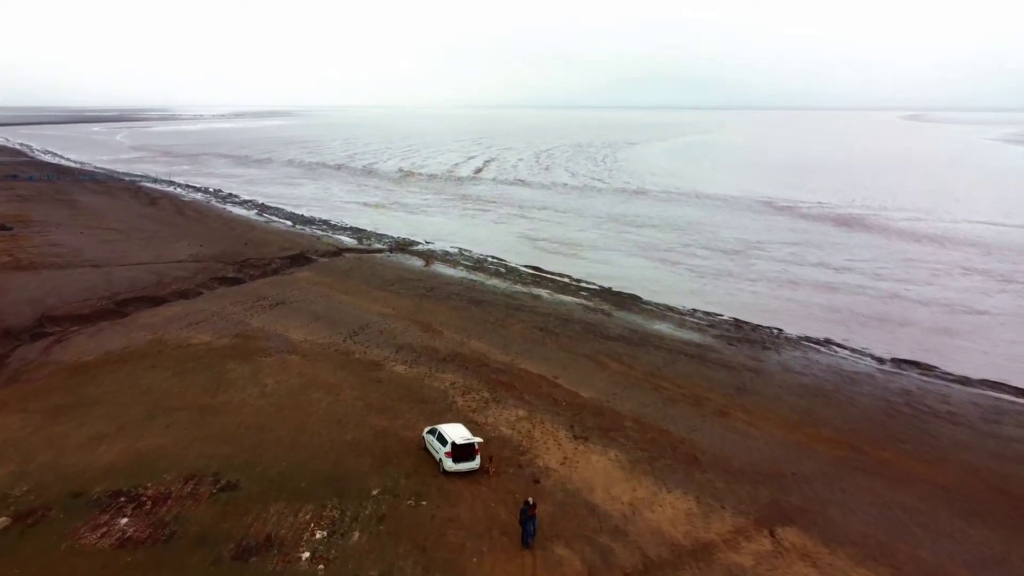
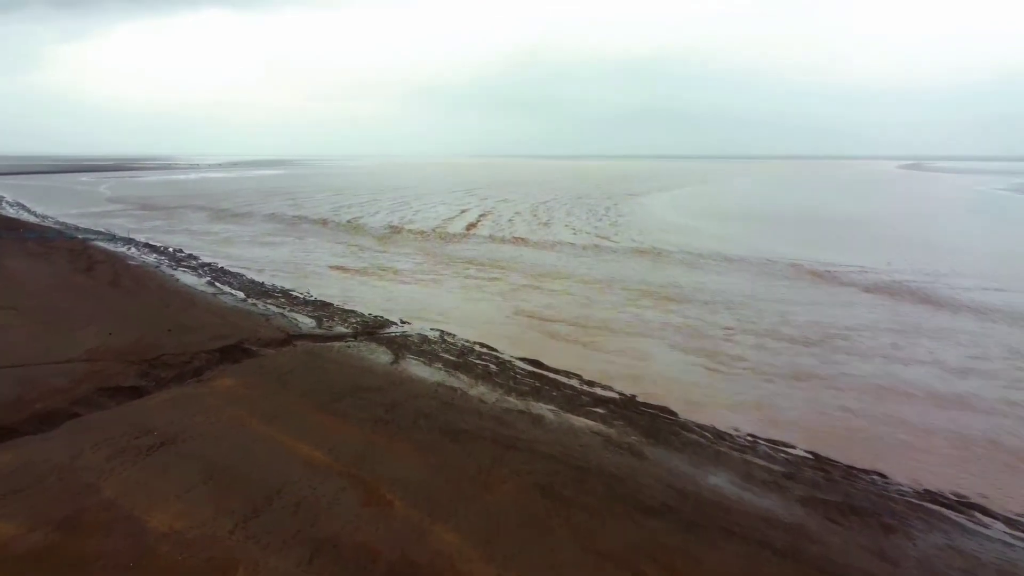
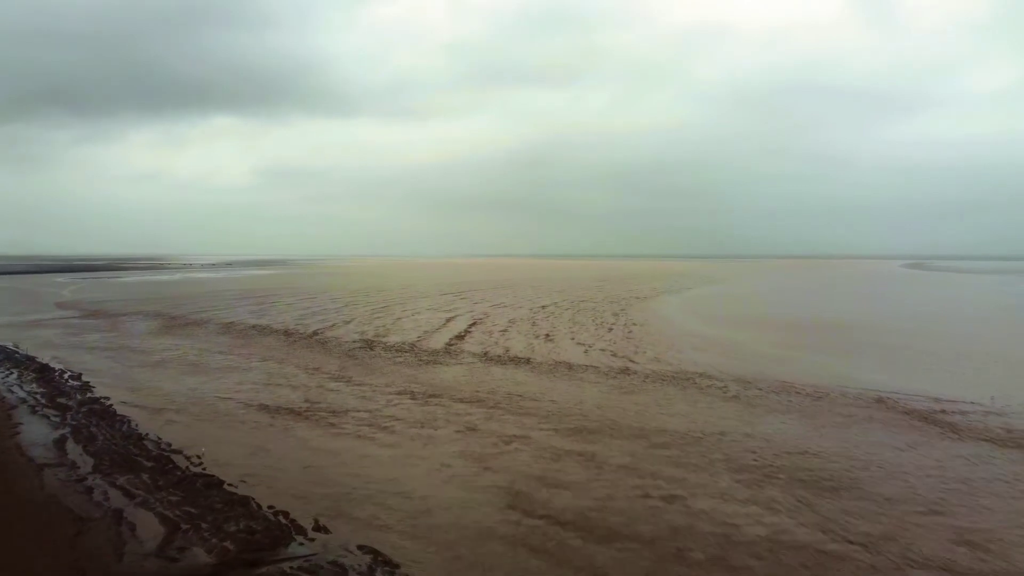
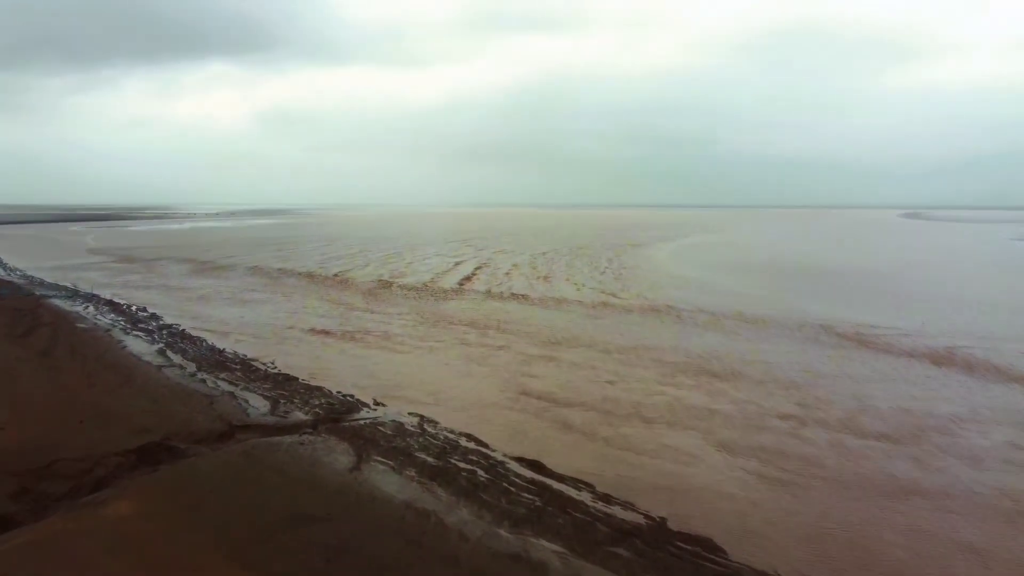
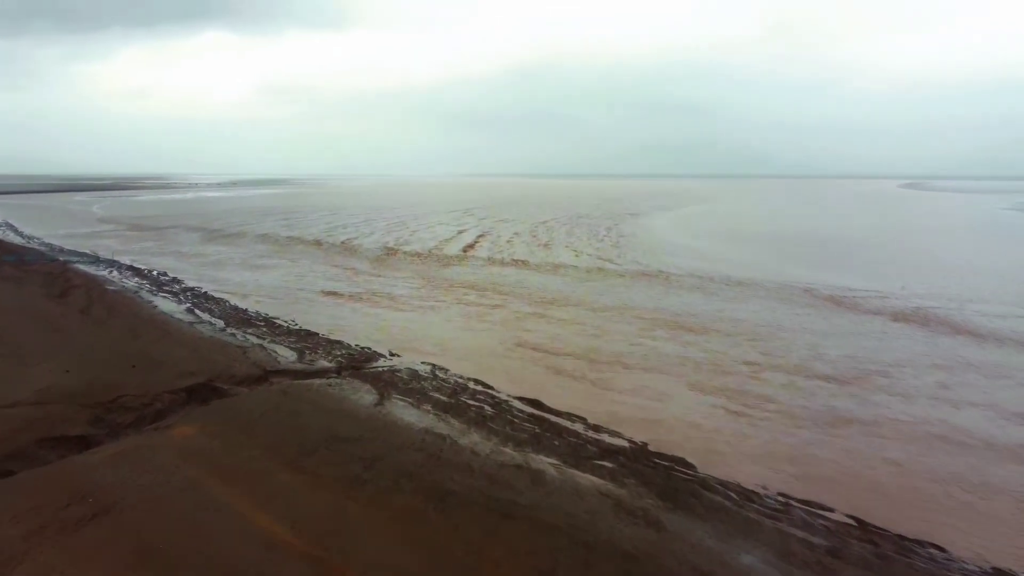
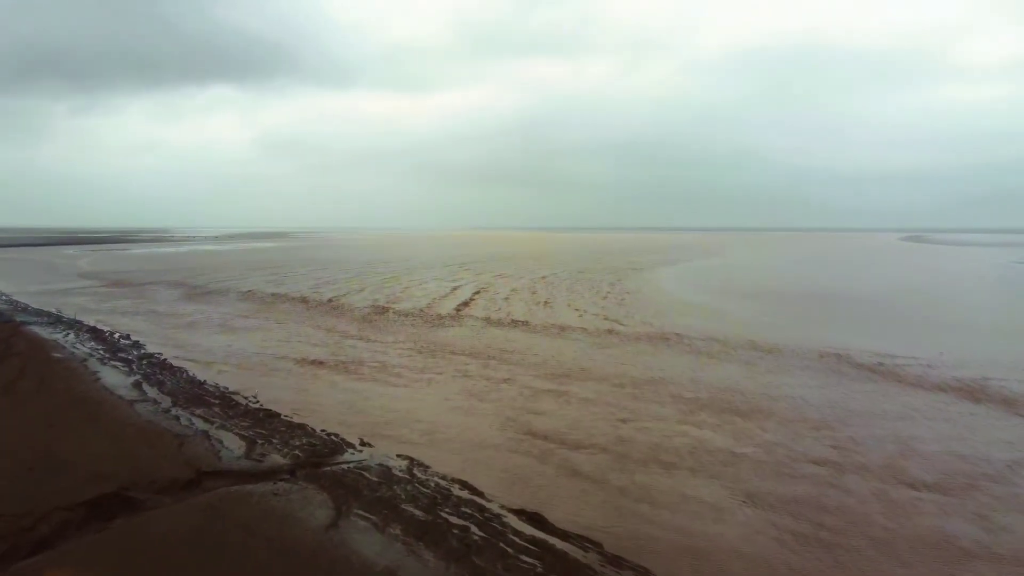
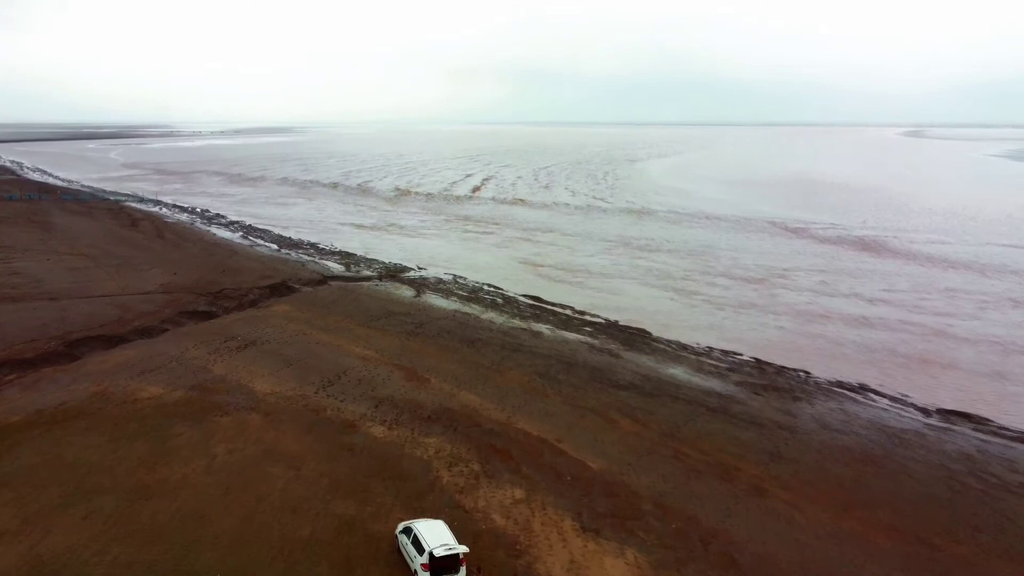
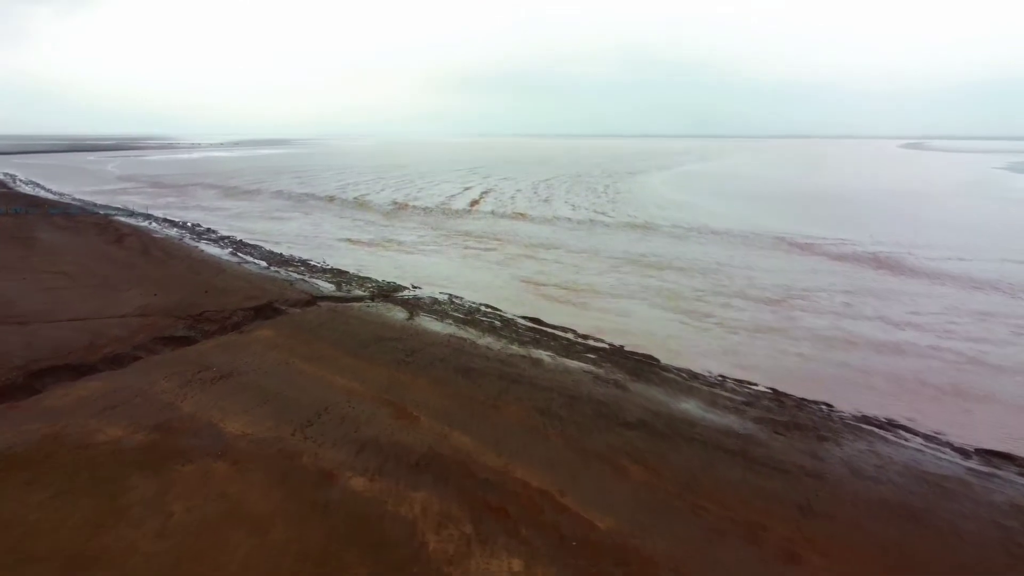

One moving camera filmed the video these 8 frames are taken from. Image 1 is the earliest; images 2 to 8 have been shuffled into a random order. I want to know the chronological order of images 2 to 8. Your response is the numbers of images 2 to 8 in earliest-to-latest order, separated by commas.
7, 8, 2, 5, 4, 6, 3
